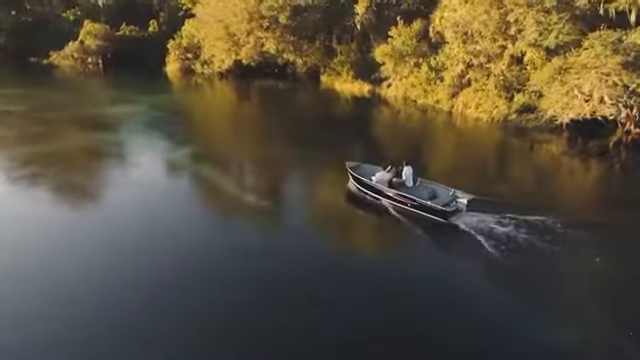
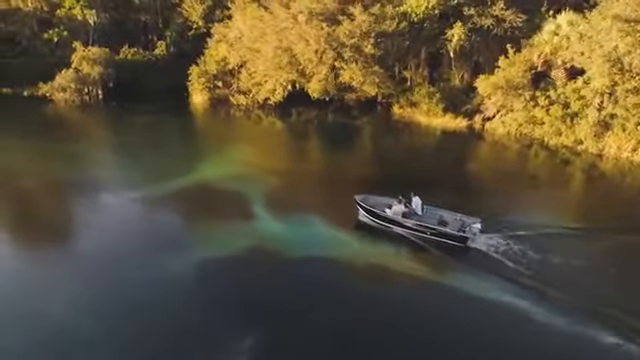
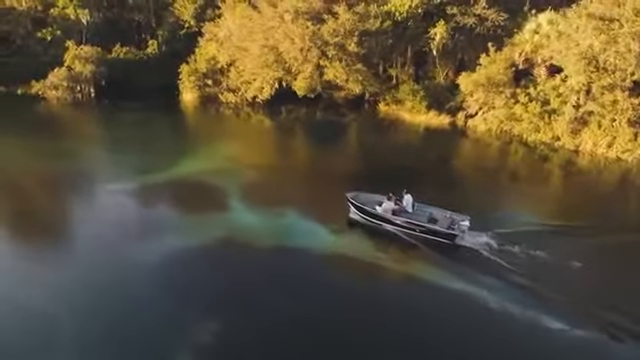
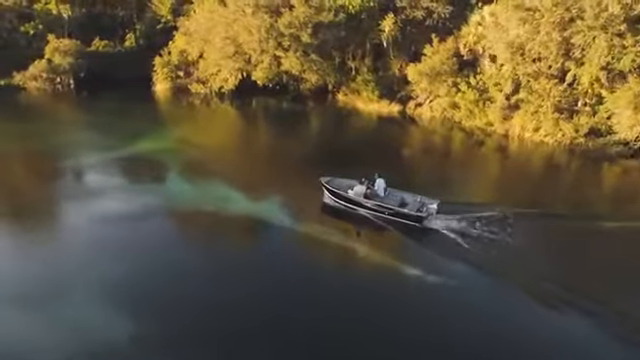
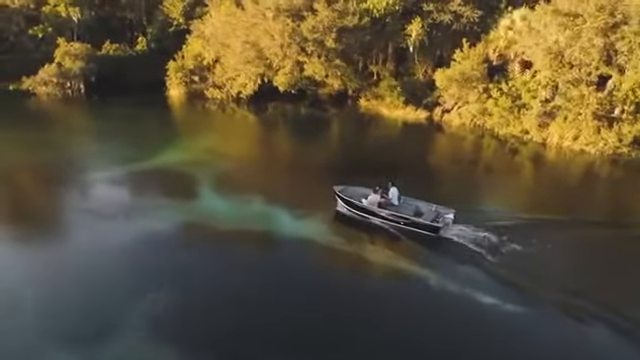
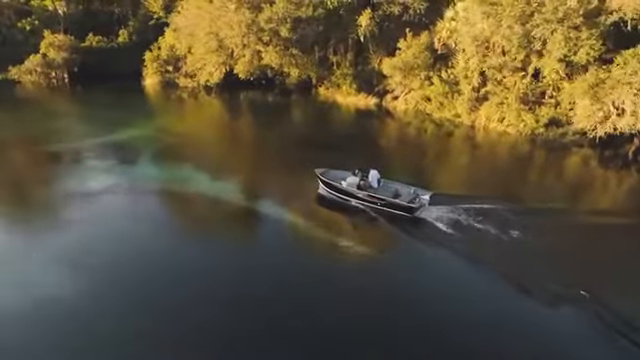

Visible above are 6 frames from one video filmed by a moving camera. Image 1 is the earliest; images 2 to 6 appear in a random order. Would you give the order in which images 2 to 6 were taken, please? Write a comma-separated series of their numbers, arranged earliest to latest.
6, 4, 5, 3, 2
